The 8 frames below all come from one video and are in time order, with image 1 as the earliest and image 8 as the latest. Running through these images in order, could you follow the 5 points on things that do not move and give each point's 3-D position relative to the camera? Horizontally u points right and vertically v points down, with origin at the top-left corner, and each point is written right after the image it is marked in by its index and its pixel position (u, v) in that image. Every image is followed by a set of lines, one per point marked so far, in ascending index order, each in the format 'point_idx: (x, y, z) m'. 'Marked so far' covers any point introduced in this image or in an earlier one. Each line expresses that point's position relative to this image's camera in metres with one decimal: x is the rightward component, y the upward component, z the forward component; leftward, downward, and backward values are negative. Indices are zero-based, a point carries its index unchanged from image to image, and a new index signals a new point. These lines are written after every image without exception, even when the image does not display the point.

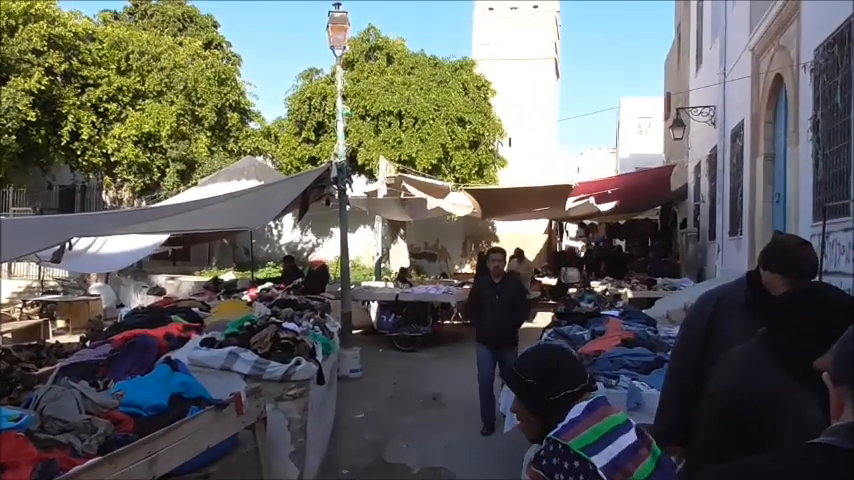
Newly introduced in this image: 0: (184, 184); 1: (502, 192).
0: (-6.3, +1.4, +17.9) m
1: (+1.3, +0.8, +12.1) m
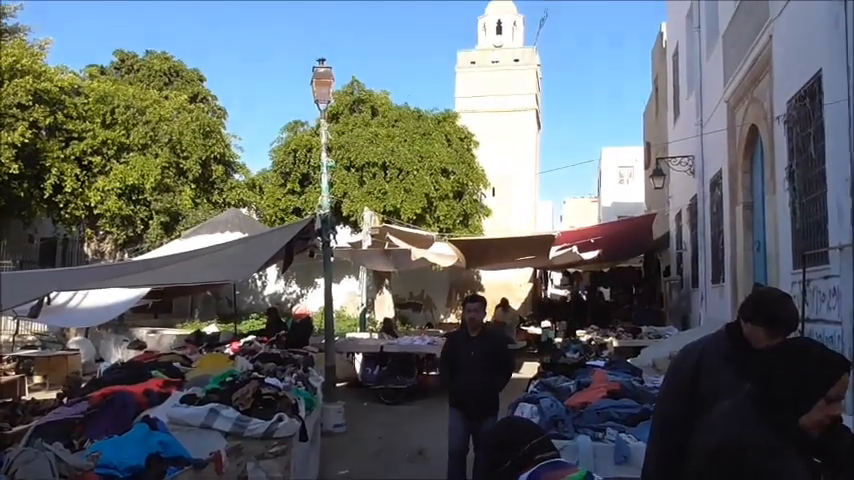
0: (-6.7, +0.1, +17.9) m
1: (+1.0, 0.0, +12.1) m
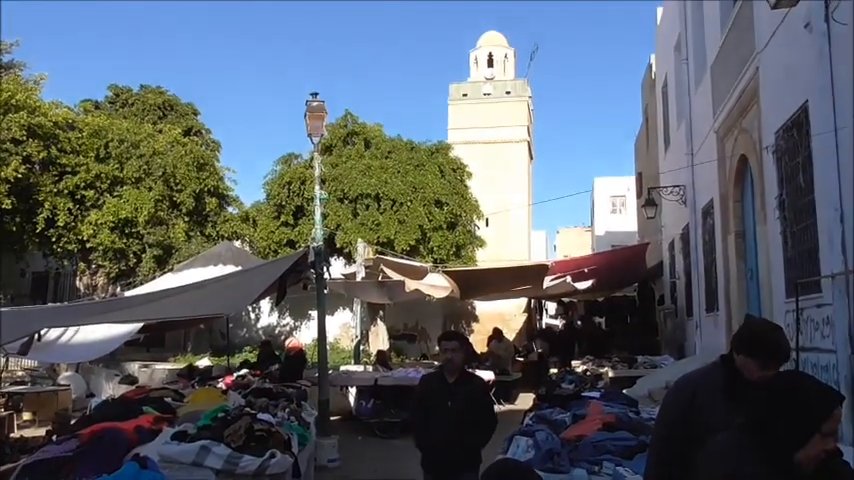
0: (-6.9, -0.7, +17.8) m
1: (+0.9, -0.6, +12.1) m
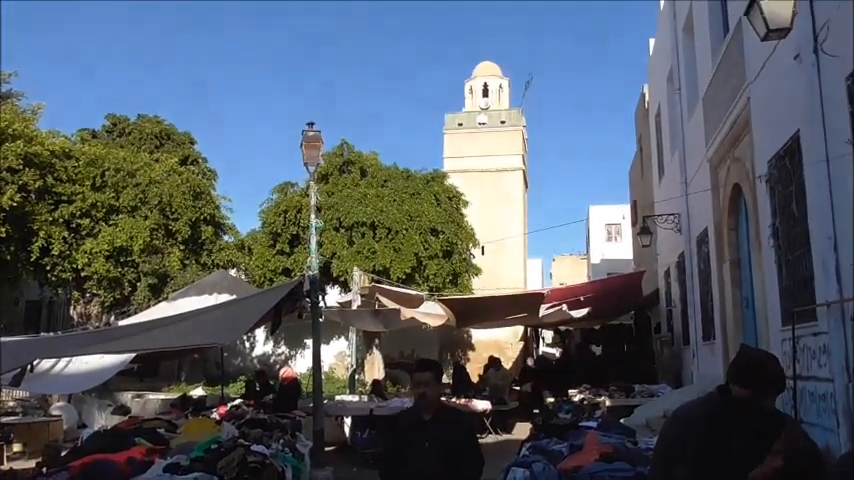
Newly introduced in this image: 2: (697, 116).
0: (-7.0, -1.5, +17.7) m
1: (+0.8, -1.1, +12.1) m
2: (+4.7, +2.1, +11.9) m
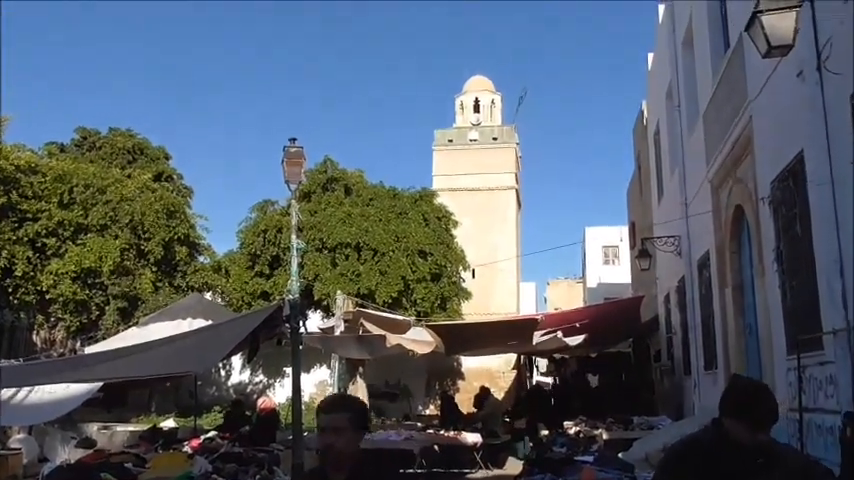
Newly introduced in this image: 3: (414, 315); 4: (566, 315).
0: (-7.3, -2.0, +16.9) m
1: (+0.6, -1.5, +11.4) m
2: (+4.5, +1.8, +11.4) m
3: (-0.4, -2.1, +19.4) m
4: (+2.4, -1.3, +11.7) m
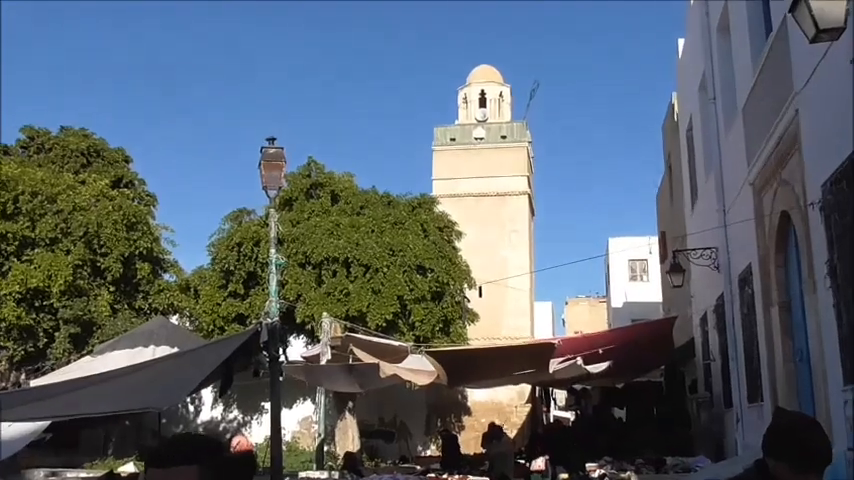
0: (-7.3, -2.3, +15.3) m
1: (+0.6, -1.6, +9.9) m
2: (+4.5, +1.6, +9.9) m
3: (-0.3, -2.5, +17.8) m
4: (+2.4, -1.4, +10.1) m
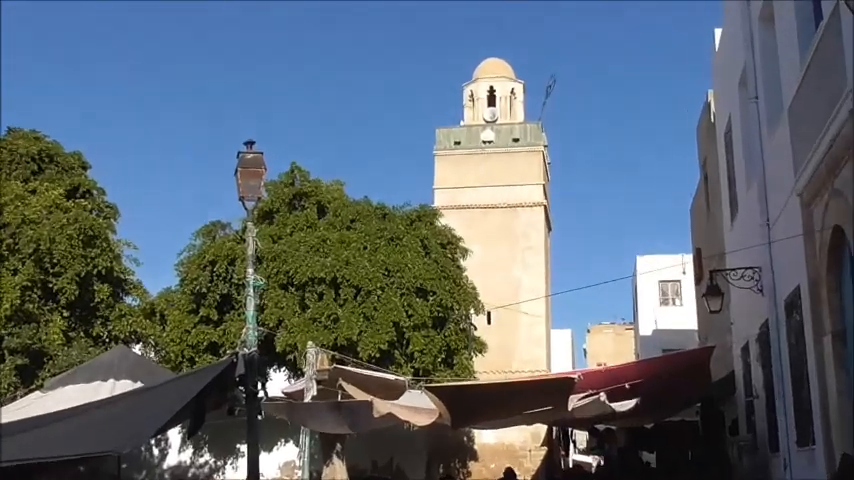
0: (-7.3, -2.6, +14.0) m
1: (+0.6, -1.9, +8.5) m
2: (+4.5, +1.4, +8.6) m
3: (-0.3, -2.8, +16.5) m
4: (+2.4, -1.7, +8.8) m
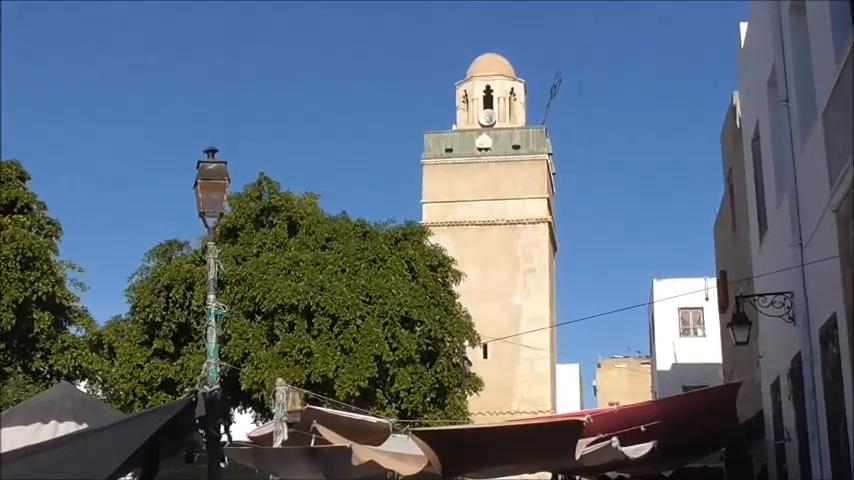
0: (-7.5, -2.9, +12.8) m
1: (+0.5, -2.1, +7.4) m
2: (+4.3, +1.1, +7.6) m
3: (-0.5, -3.1, +15.3) m
4: (+2.2, -1.9, +7.7) m
